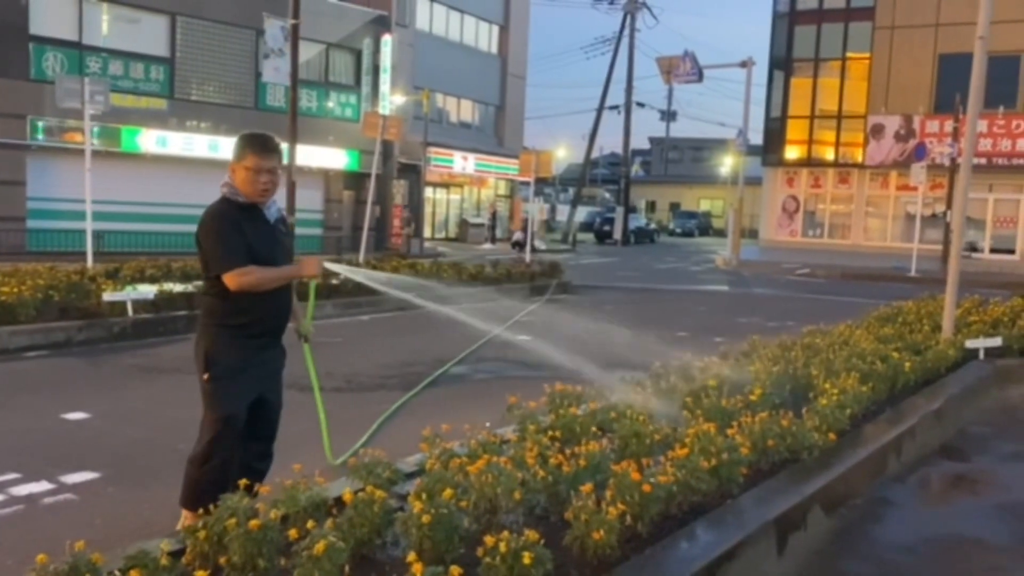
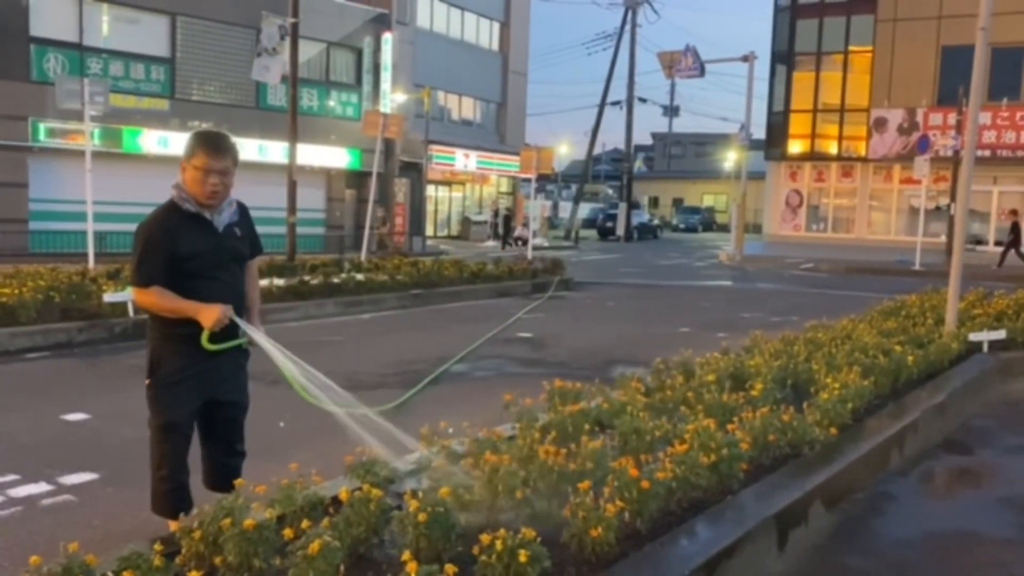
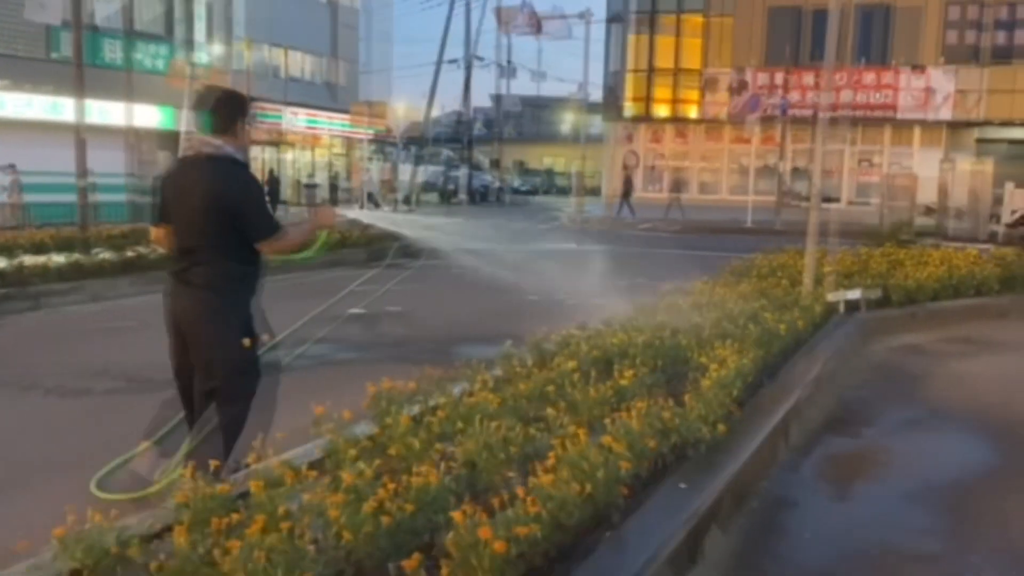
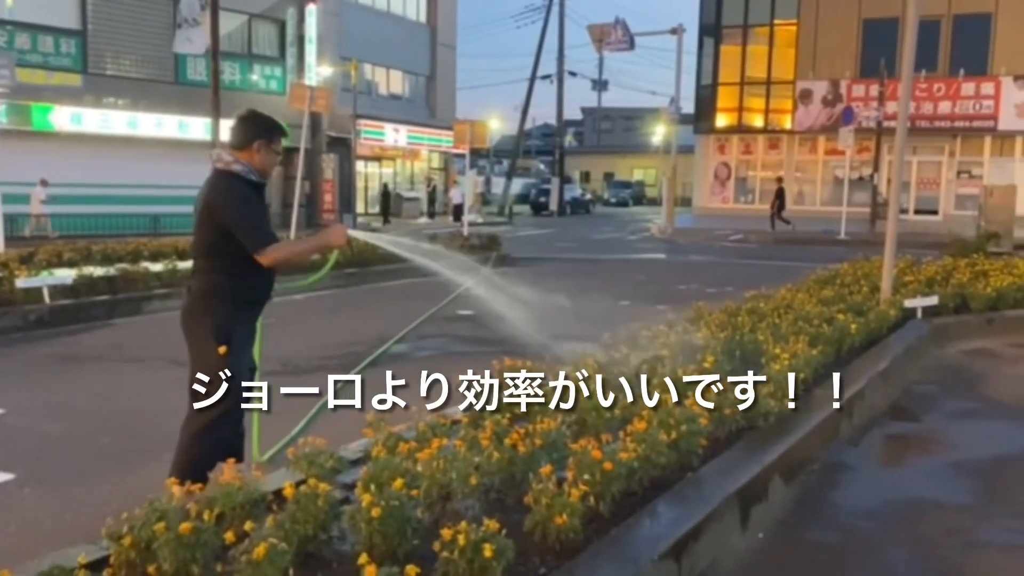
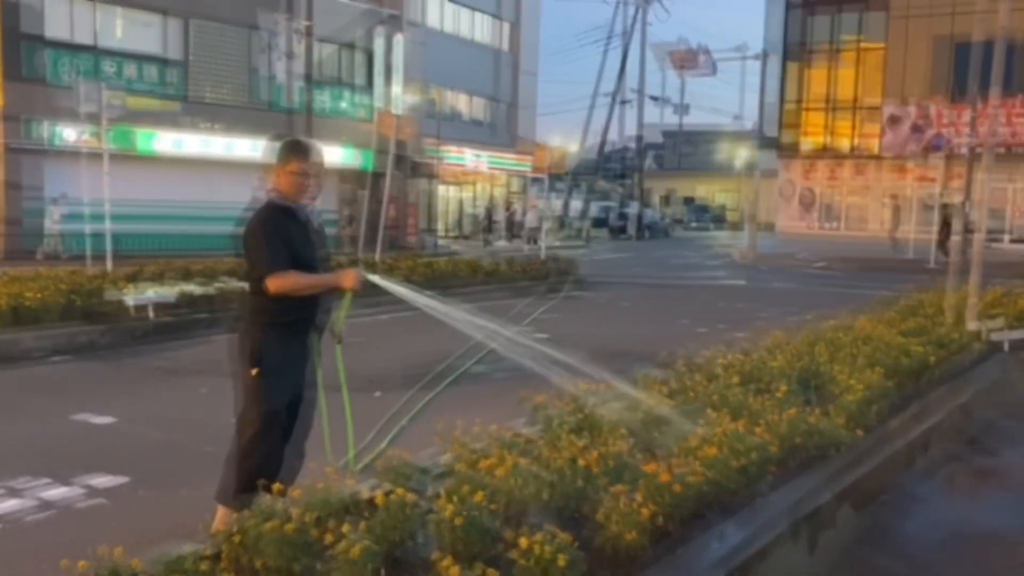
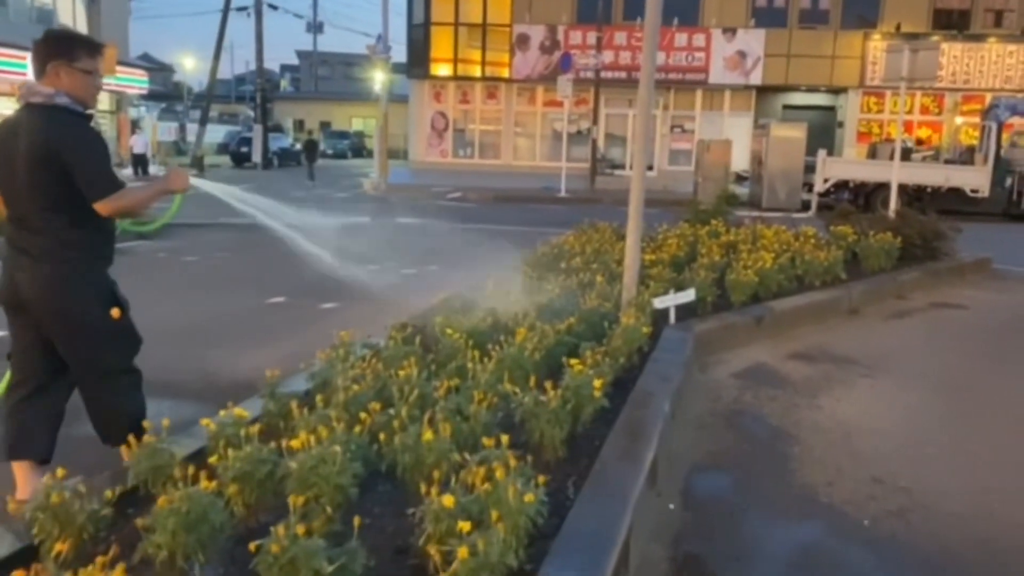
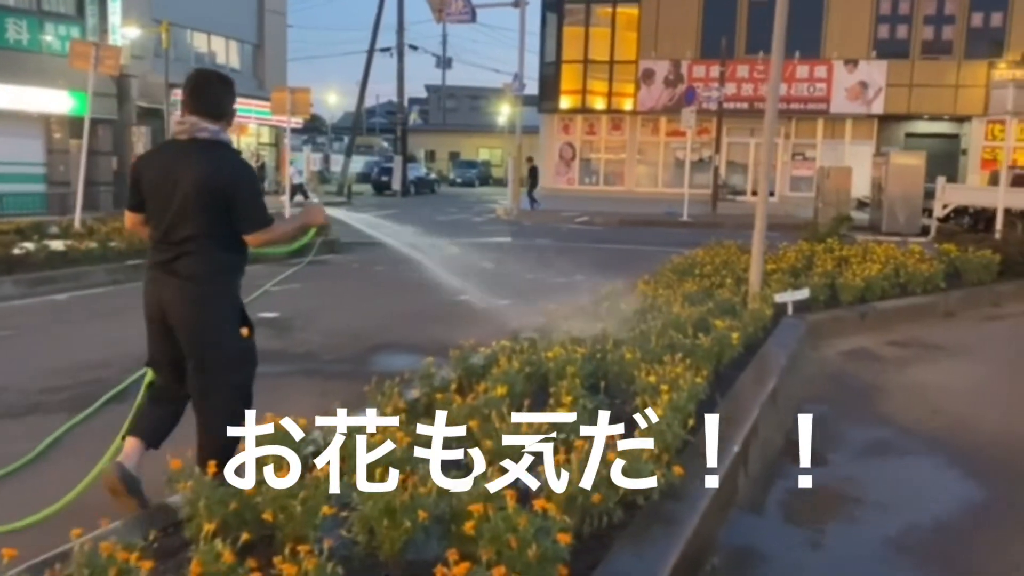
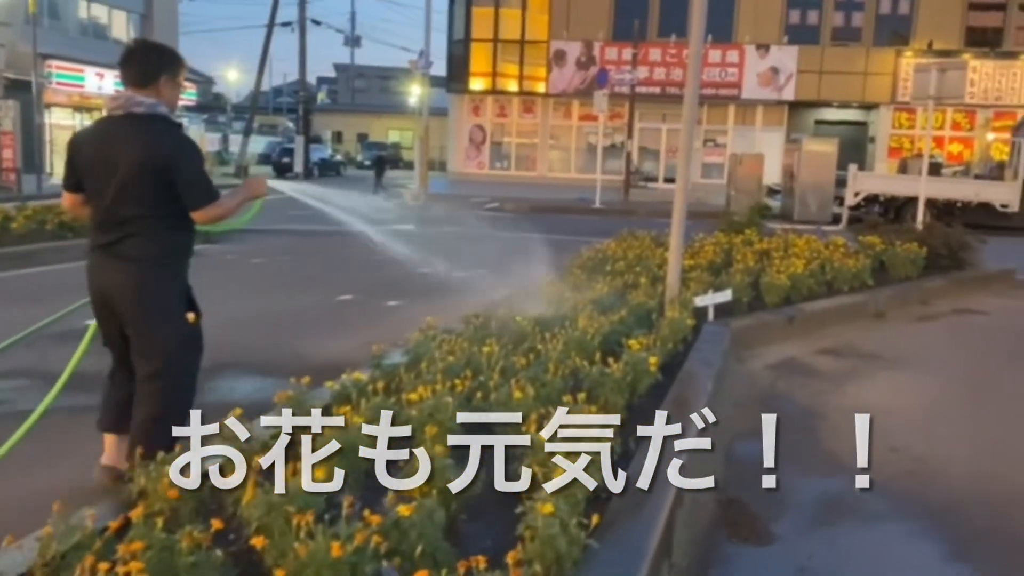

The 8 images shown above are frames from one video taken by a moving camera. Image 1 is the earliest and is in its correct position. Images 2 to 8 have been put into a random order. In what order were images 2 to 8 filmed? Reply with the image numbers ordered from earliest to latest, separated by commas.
2, 5, 4, 3, 7, 8, 6
